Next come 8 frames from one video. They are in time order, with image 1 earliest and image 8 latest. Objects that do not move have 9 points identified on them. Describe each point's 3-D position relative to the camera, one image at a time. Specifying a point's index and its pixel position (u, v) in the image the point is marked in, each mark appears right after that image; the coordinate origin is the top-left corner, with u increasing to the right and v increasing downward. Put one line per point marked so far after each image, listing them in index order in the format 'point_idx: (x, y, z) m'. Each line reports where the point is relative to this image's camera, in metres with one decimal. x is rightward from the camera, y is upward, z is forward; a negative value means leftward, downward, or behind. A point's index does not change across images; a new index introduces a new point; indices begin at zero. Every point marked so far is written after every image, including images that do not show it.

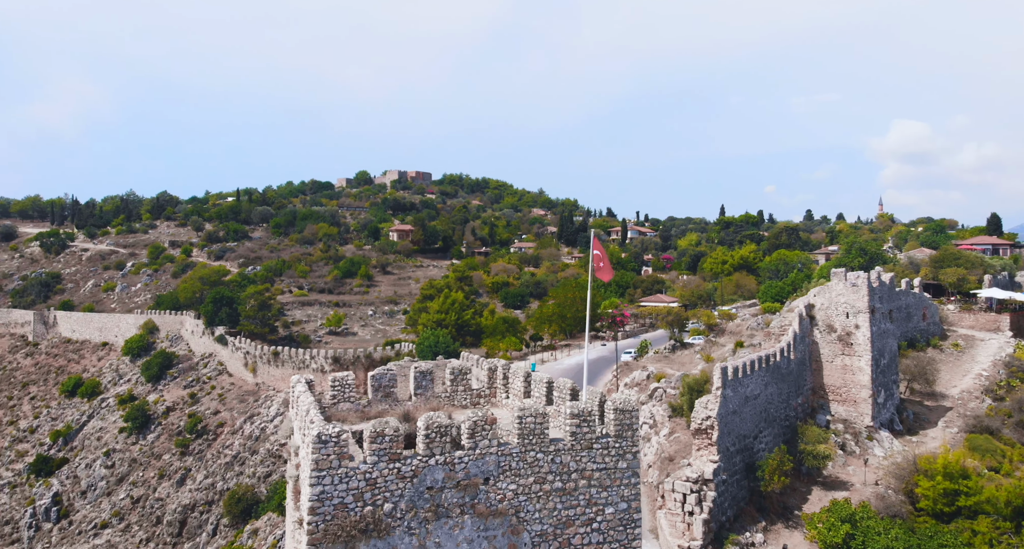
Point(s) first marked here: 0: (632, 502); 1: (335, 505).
0: (+1.4, -2.6, +8.4) m
1: (-1.6, -2.2, +6.8) m
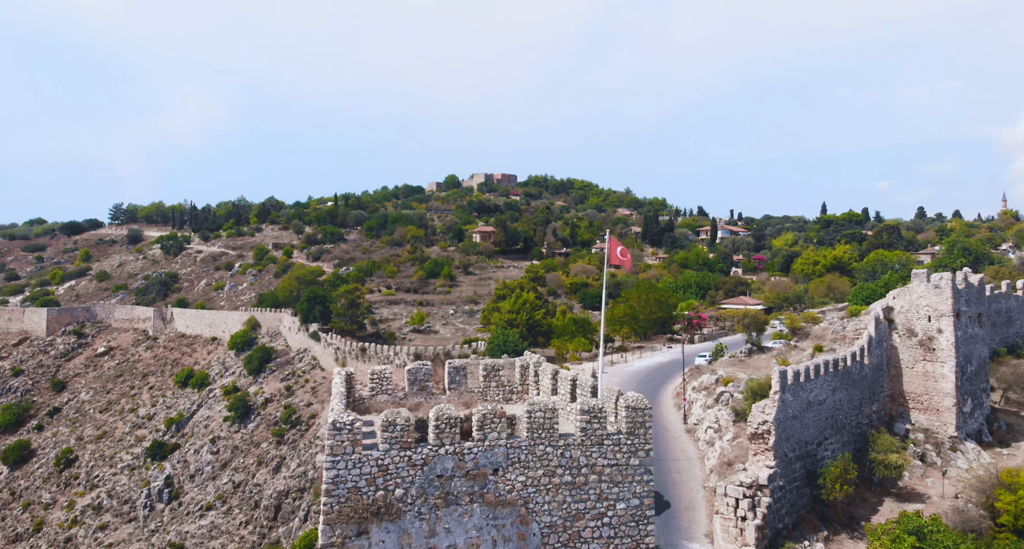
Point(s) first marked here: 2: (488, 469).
0: (+1.6, -2.7, +8.6) m
1: (-1.6, -2.2, +7.4) m
2: (-0.3, -2.1, +8.0) m
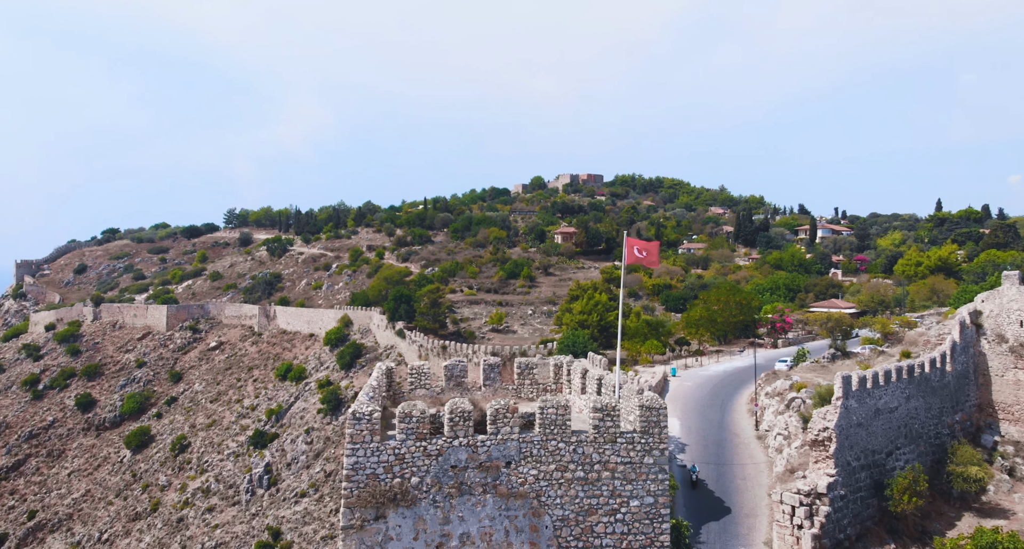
0: (+1.8, -2.7, +8.7) m
1: (-1.6, -2.2, +8.0) m
2: (-0.1, -2.1, +8.3) m
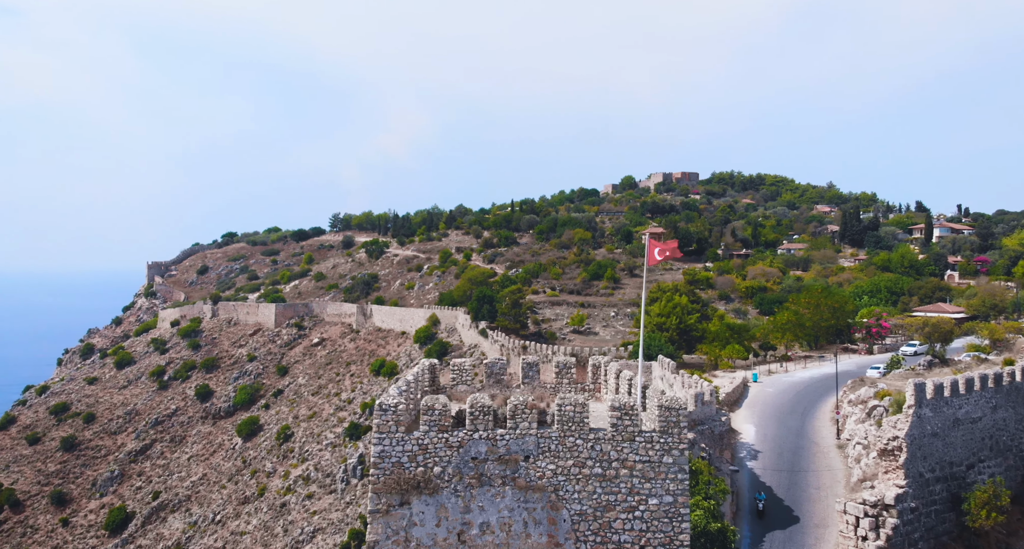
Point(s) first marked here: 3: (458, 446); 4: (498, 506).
0: (+2.0, -2.7, +8.8) m
1: (-1.4, -2.2, +8.5) m
2: (+0.1, -2.2, +8.7) m
3: (-0.6, -2.0, +8.6) m
4: (-0.2, -2.8, +8.7) m
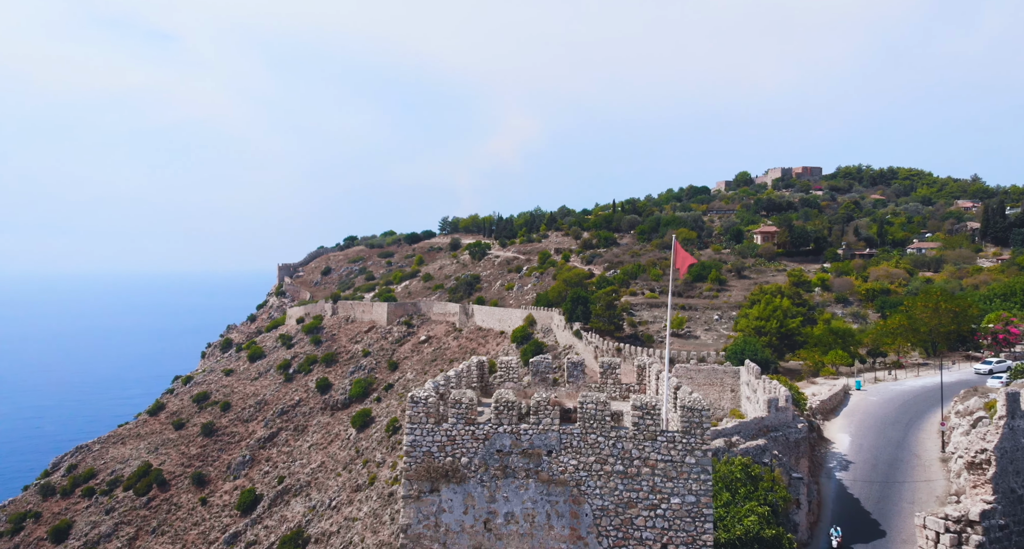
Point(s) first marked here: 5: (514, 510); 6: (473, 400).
0: (+2.3, -2.7, +8.8) m
1: (-1.1, -2.2, +9.1) m
2: (+0.4, -2.2, +9.0) m
3: (-0.3, -2.1, +9.1) m
4: (+0.1, -2.8, +9.0) m
5: (0.0, -2.9, +9.1) m
6: (-0.5, -1.6, +9.2) m
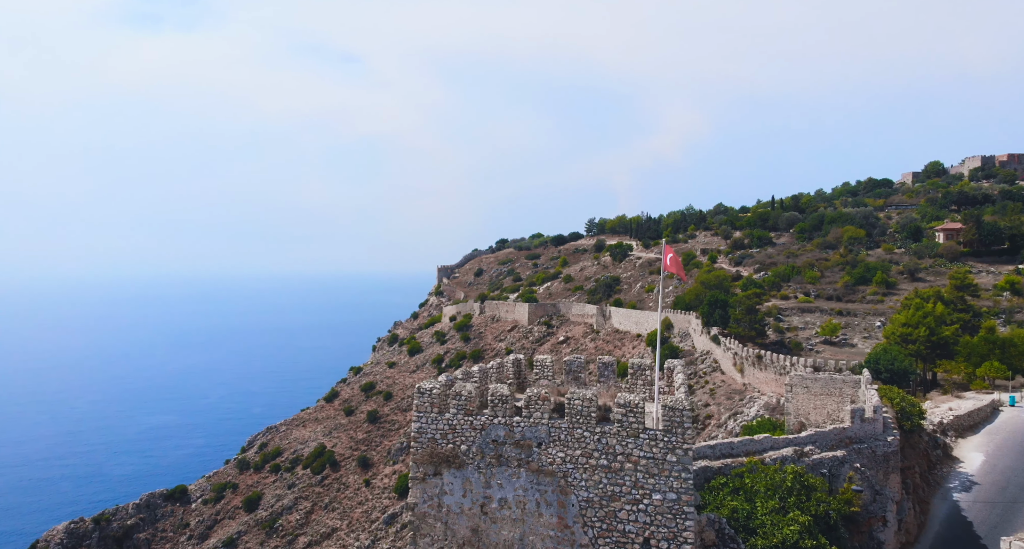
0: (+2.1, -2.8, +9.0) m
1: (-1.1, -2.3, +10.1) m
2: (+0.3, -2.2, +9.6) m
3: (-0.4, -2.1, +9.9) m
4: (0.0, -2.8, +9.7) m
5: (-0.1, -3.0, +9.7) m
6: (-0.5, -1.6, +10.0) m
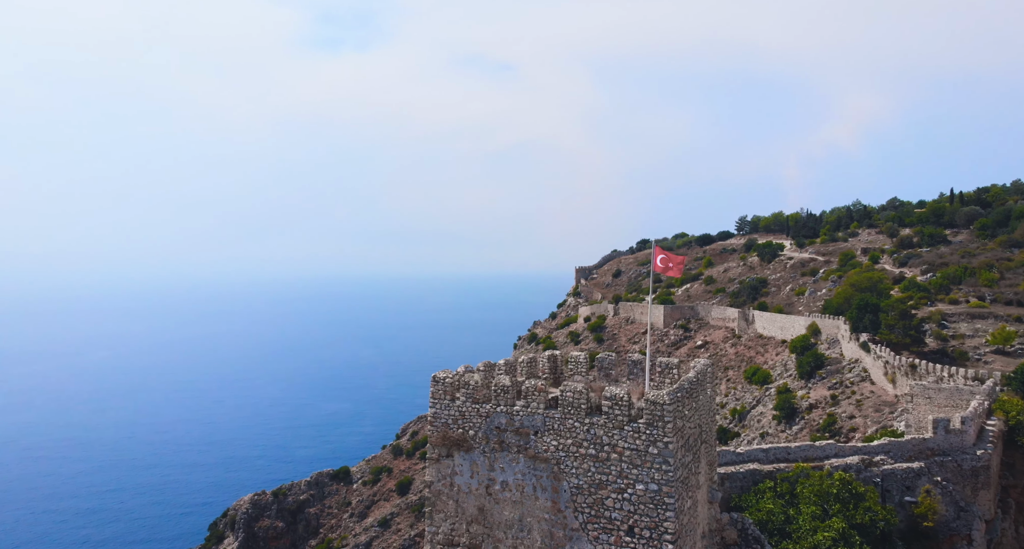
0: (+1.9, -2.7, +9.2) m
1: (-1.0, -2.2, +11.0) m
2: (+0.3, -2.2, +10.3) m
3: (-0.3, -2.1, +10.6) m
4: (+0.1, -2.8, +10.4) m
5: (0.0, -2.9, +10.4) m
6: (-0.4, -1.6, +10.8) m
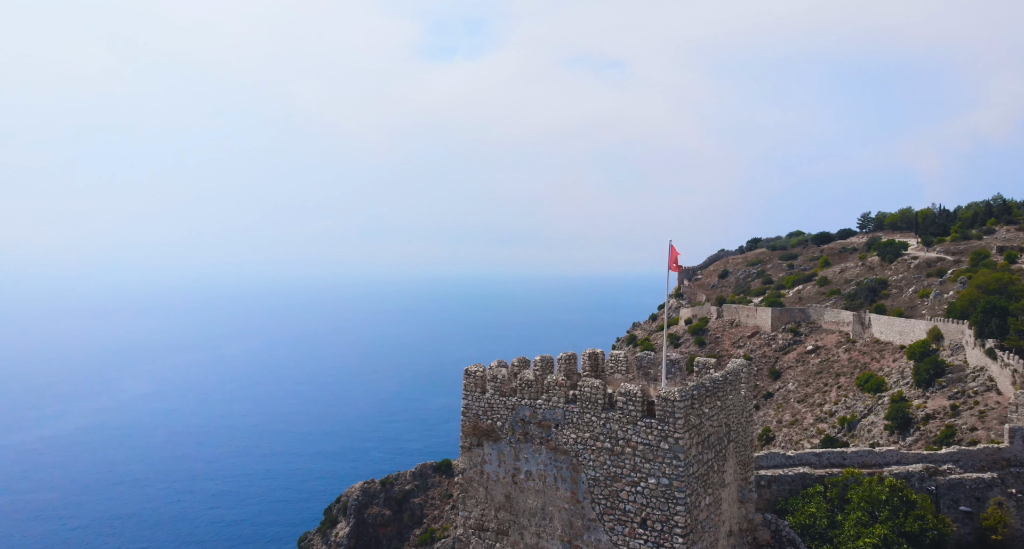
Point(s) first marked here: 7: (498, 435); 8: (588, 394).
0: (+2.0, -2.7, +9.3) m
1: (-0.5, -2.2, +11.6) m
2: (+0.6, -2.2, +10.7) m
3: (+0.1, -2.0, +11.1) m
4: (+0.4, -2.8, +10.8) m
5: (+0.3, -2.9, +10.9) m
6: (0.0, -1.6, +11.3) m
7: (-0.1, -2.5, +11.3) m
8: (+1.1, -1.7, +10.3) m
